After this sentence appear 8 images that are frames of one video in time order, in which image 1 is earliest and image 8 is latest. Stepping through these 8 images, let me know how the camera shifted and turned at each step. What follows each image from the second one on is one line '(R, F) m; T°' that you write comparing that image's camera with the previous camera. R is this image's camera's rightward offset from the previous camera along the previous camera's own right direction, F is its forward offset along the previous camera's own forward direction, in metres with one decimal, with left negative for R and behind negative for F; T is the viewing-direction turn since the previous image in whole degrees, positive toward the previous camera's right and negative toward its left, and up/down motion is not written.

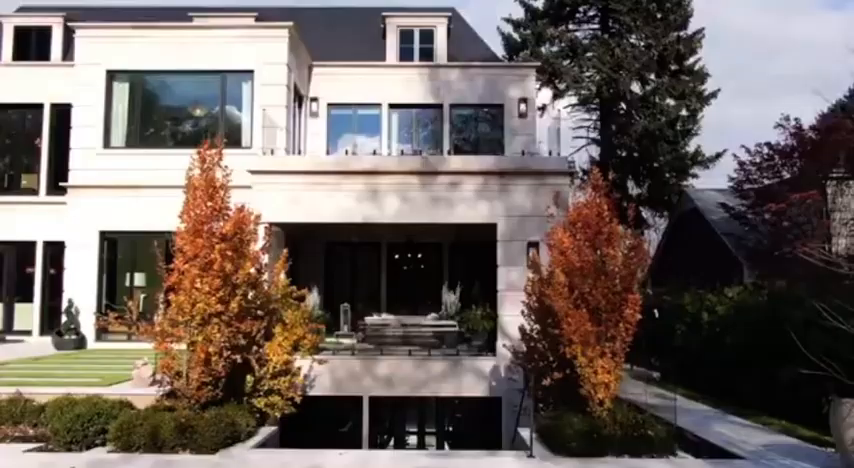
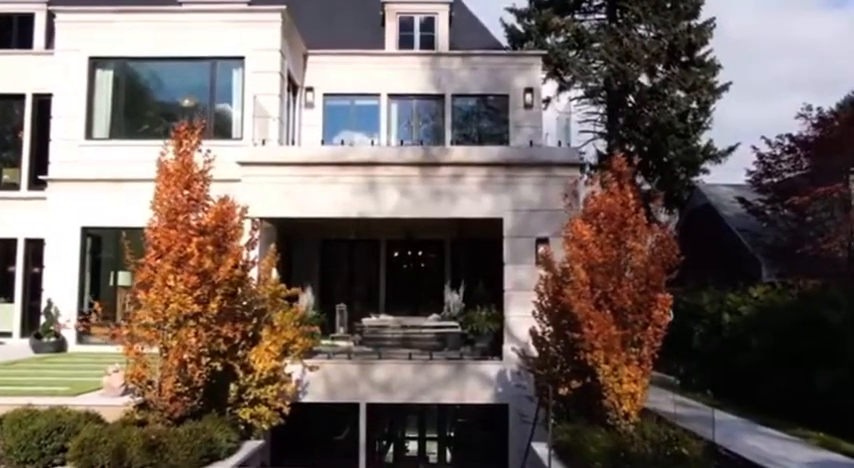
(-0.1, +1.0) m; 0°
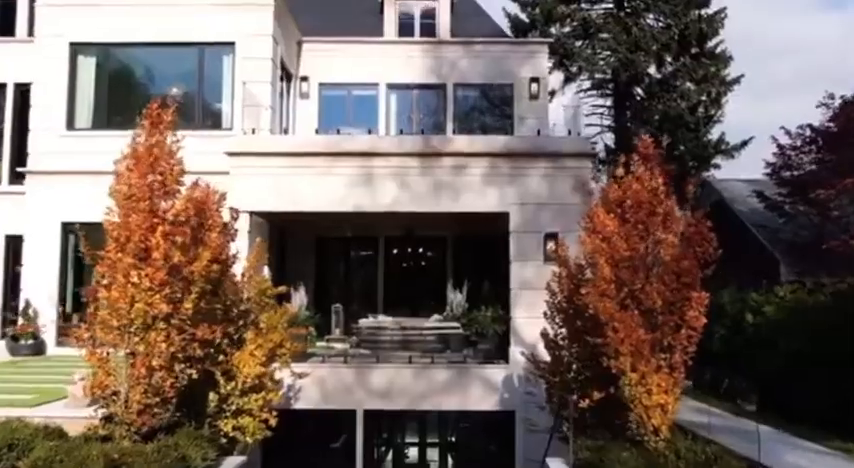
(0.0, +0.9) m; 0°
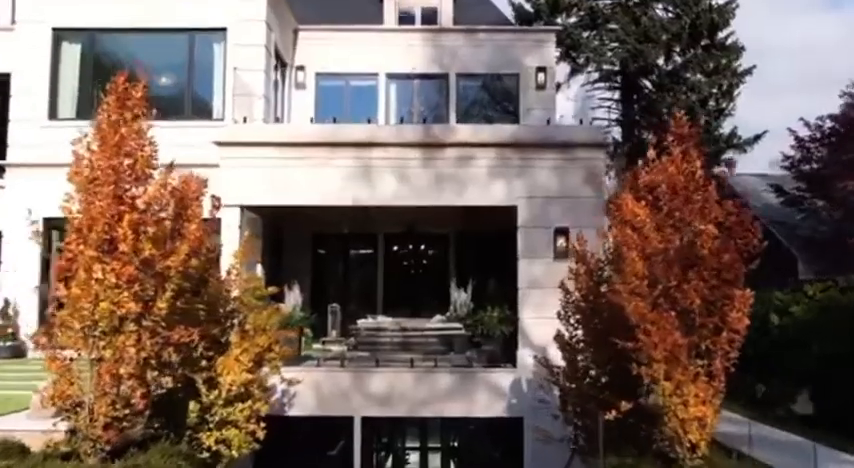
(-0.1, +0.8) m; 0°
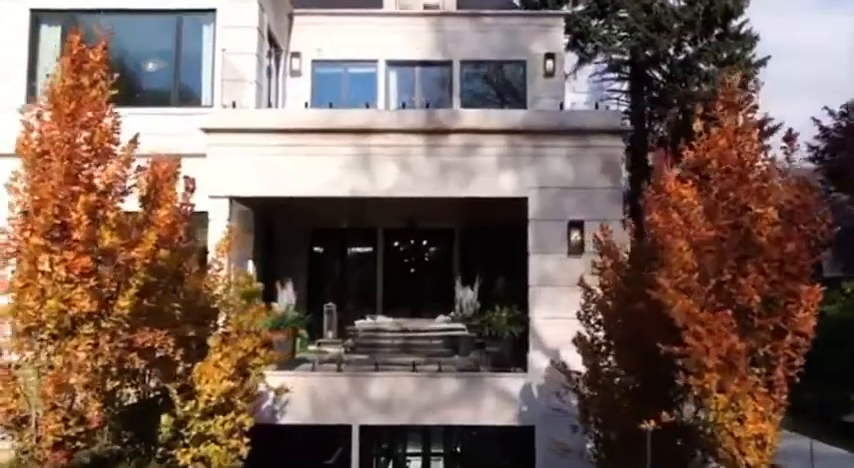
(-0.1, +0.9) m; 0°
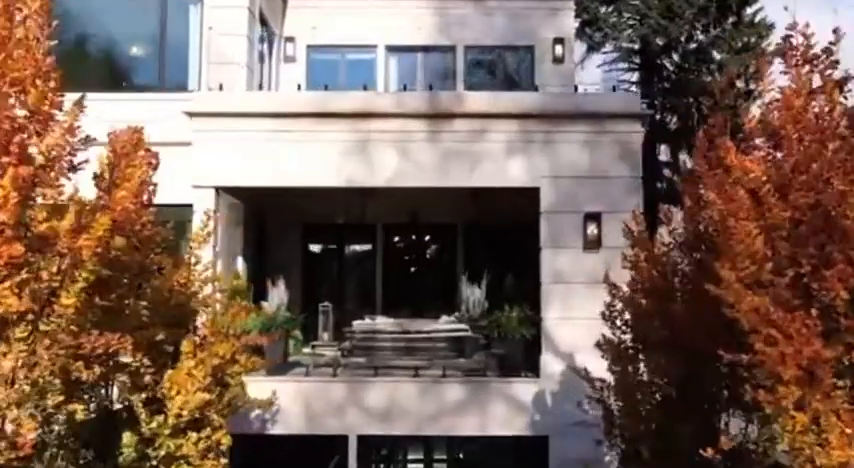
(-0.1, +1.0) m; 0°
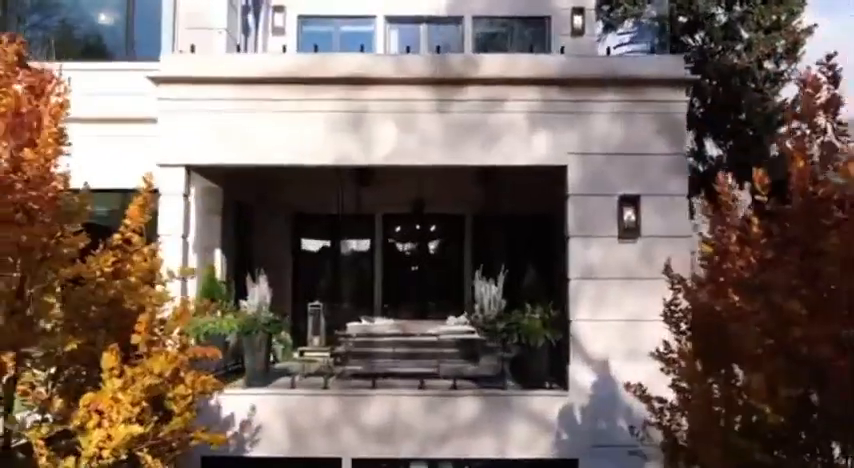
(-0.2, +1.7) m; 0°
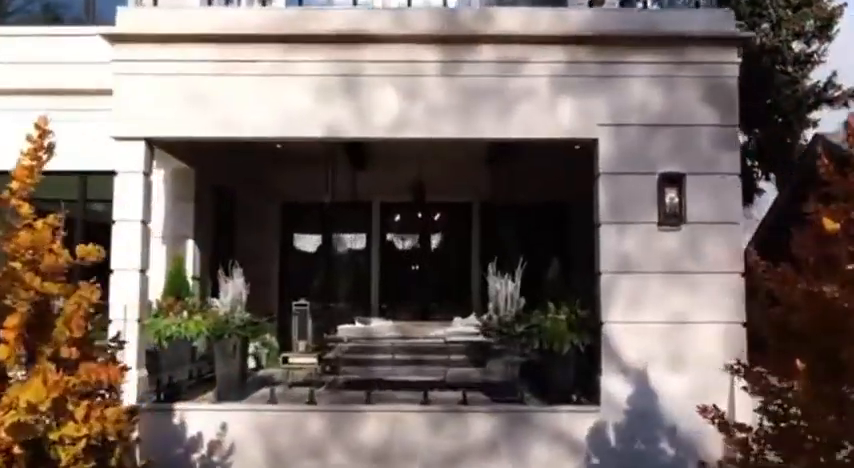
(-0.1, +1.5) m; 0°
